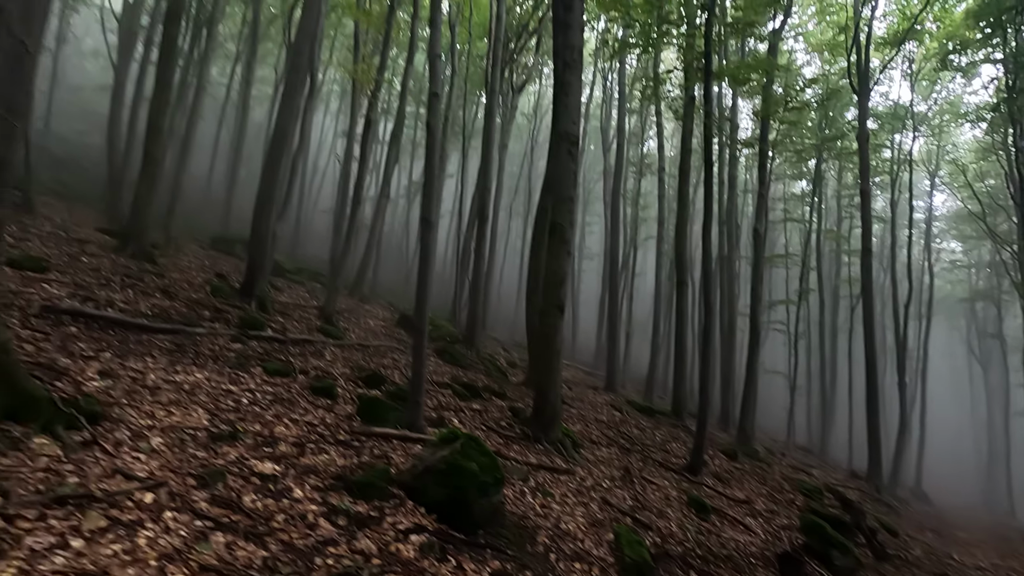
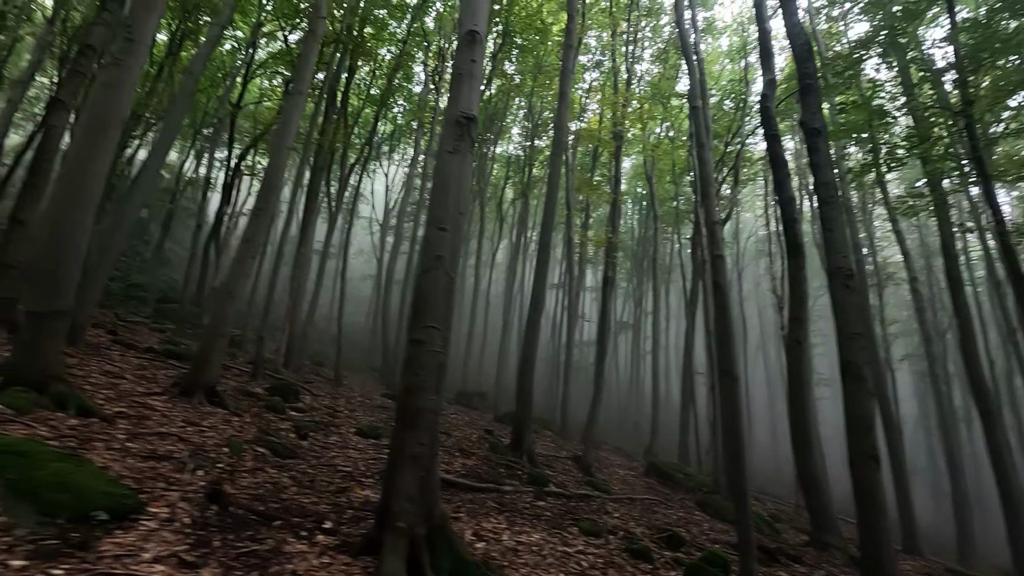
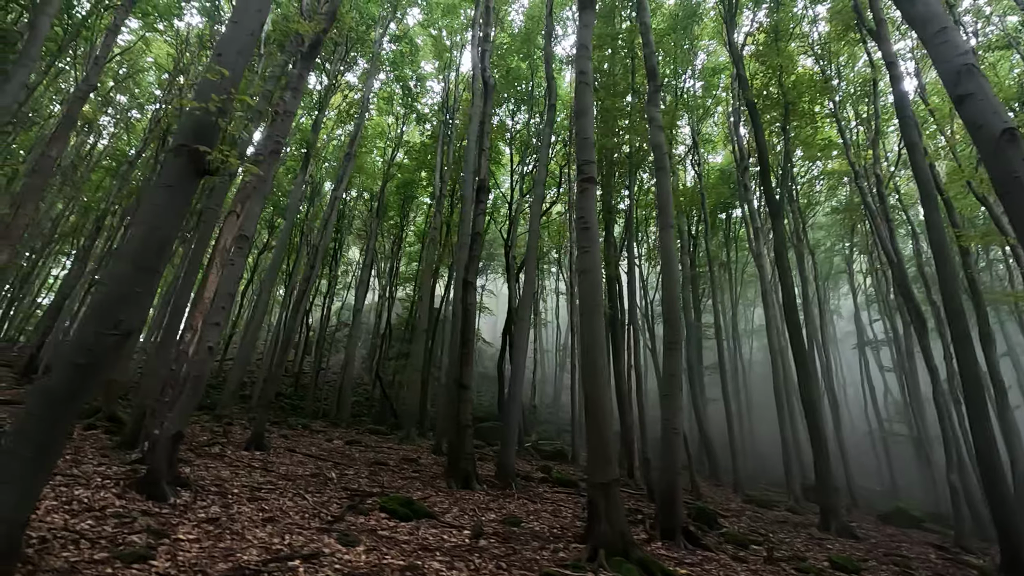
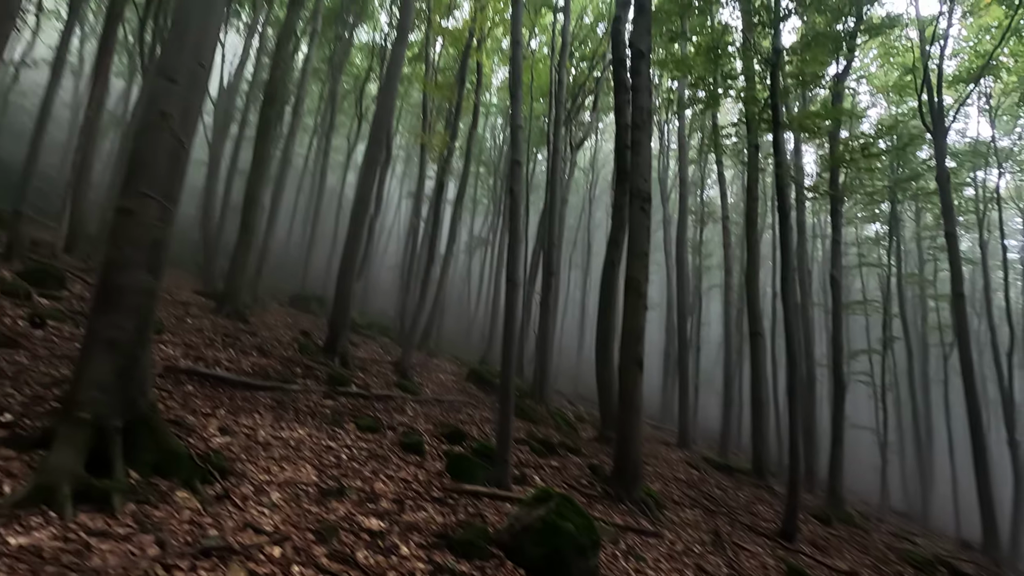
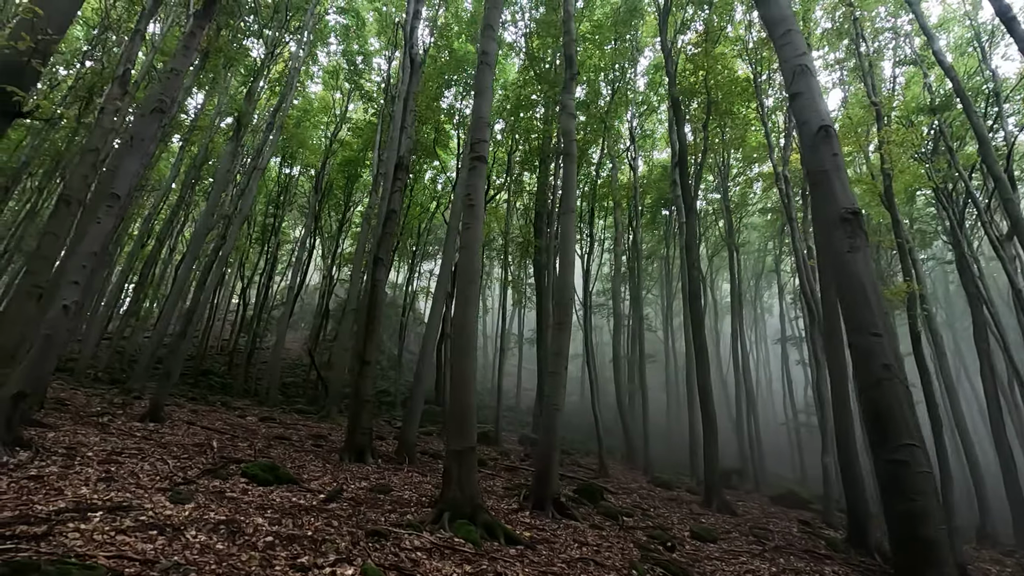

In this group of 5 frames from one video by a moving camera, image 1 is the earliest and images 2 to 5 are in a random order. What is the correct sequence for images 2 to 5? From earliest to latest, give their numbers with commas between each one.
4, 2, 5, 3
